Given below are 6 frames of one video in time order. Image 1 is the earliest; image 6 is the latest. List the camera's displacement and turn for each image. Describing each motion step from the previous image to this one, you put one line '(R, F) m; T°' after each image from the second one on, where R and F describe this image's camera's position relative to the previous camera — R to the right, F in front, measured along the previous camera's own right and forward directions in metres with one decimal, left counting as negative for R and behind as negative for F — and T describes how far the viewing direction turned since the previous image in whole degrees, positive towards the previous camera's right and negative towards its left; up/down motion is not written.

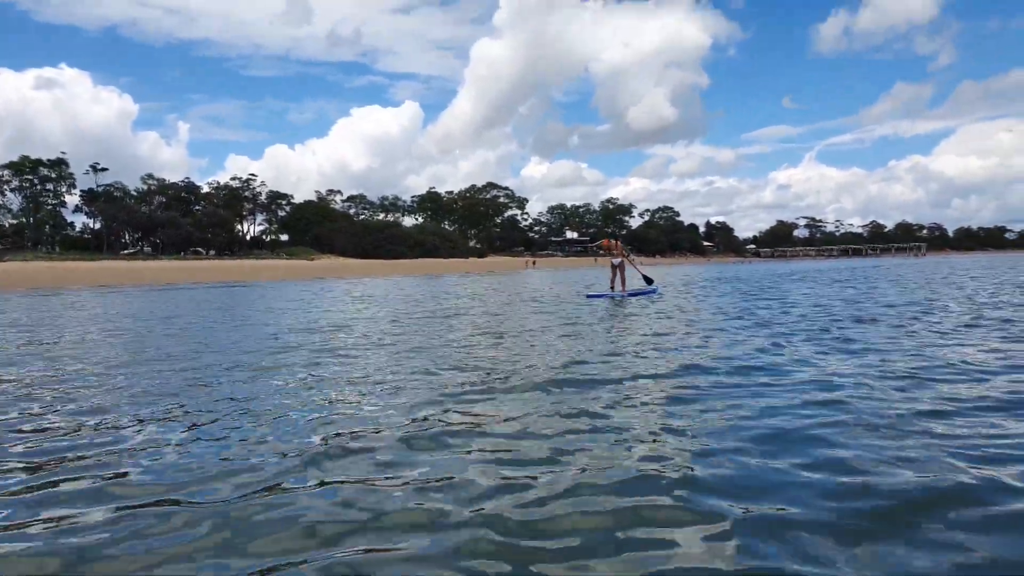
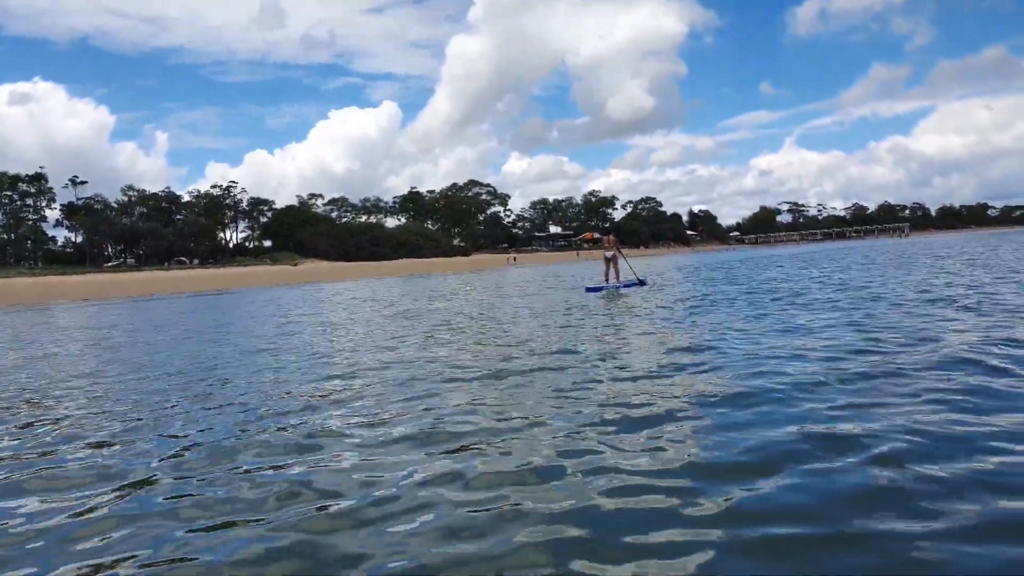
(+0.1, -1.4) m; +1°
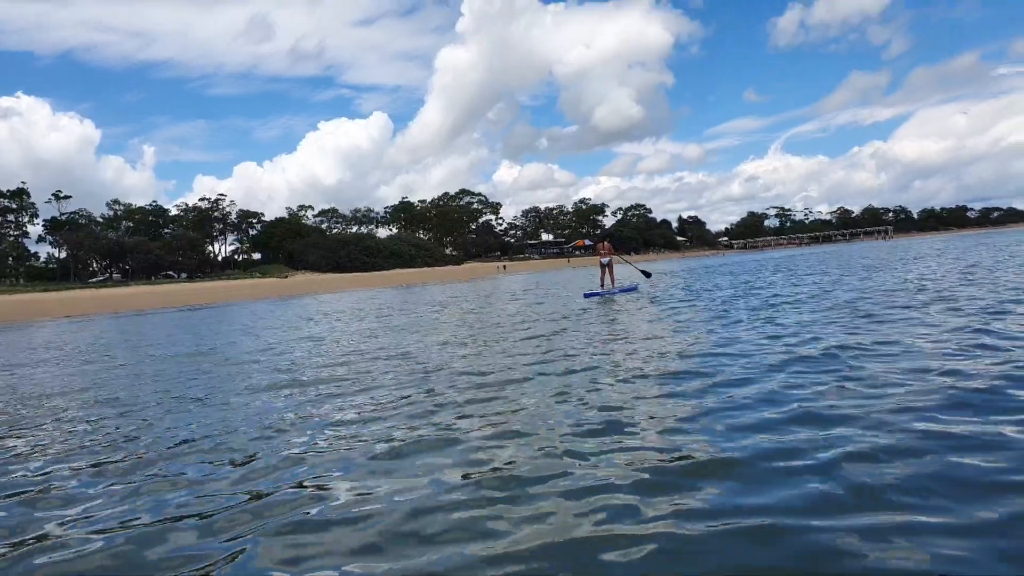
(-0.5, +4.3) m; +1°
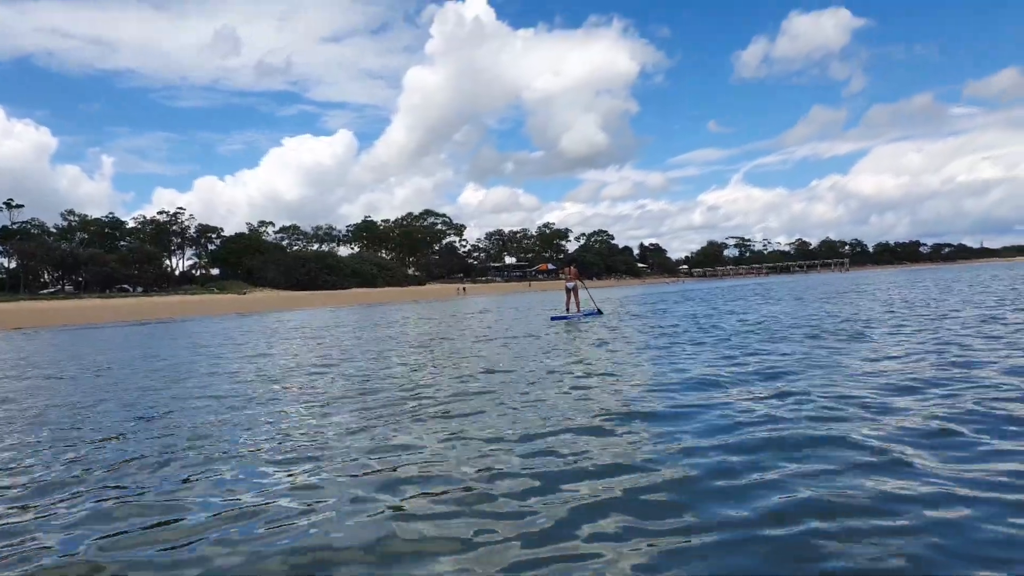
(-0.6, +1.7) m; +3°
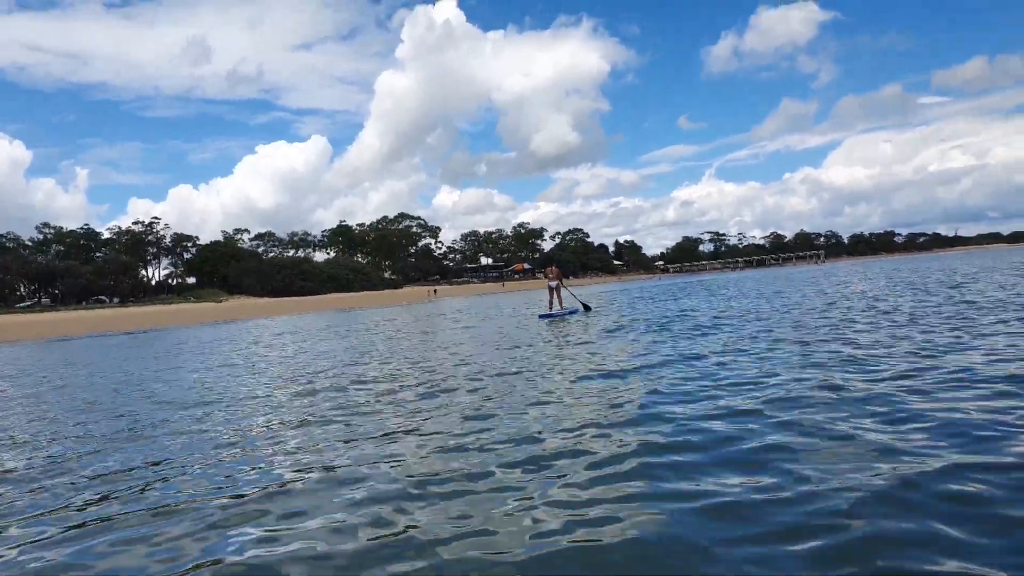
(+0.2, -4.8) m; +2°
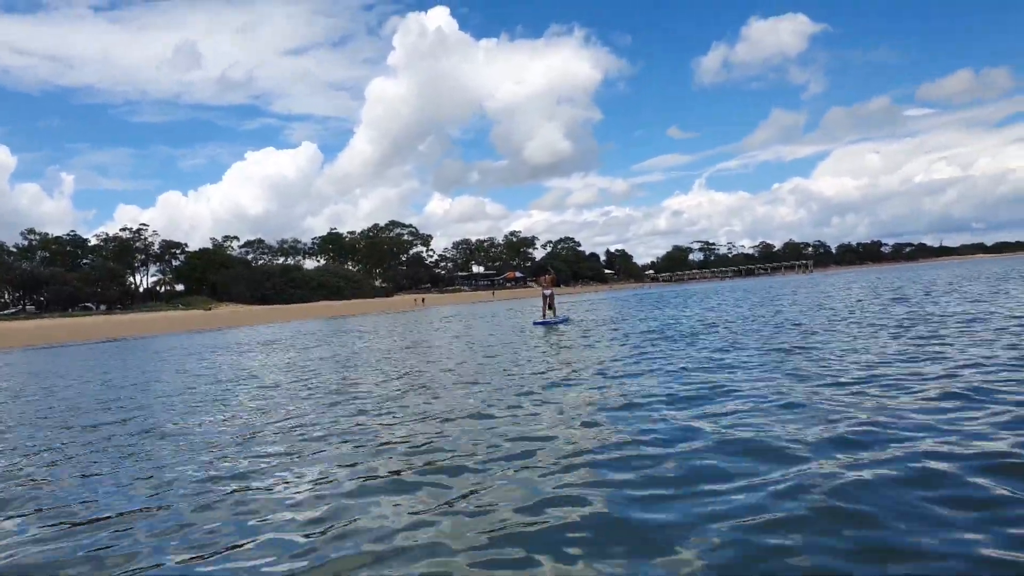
(-0.3, +2.6) m; +1°
